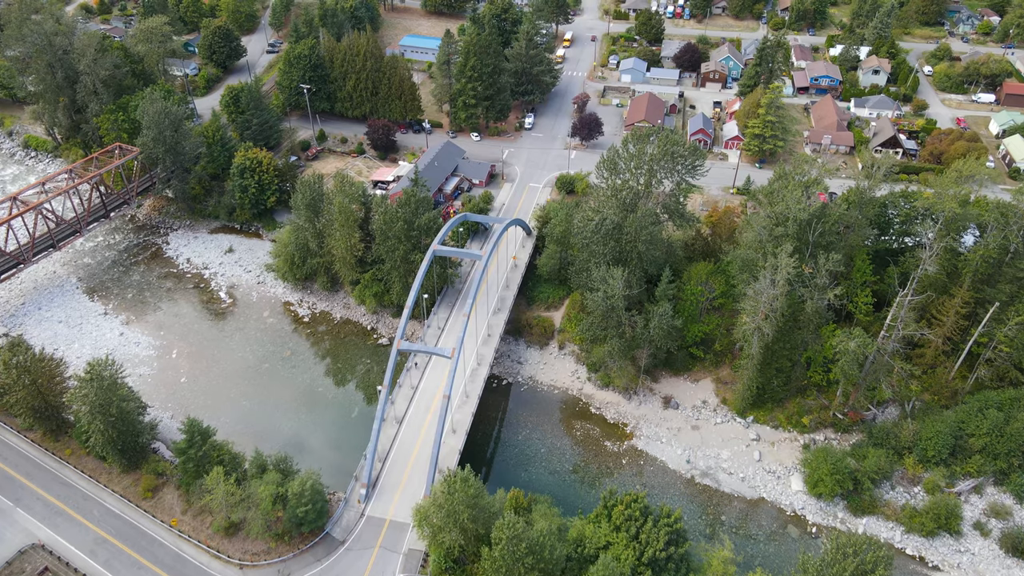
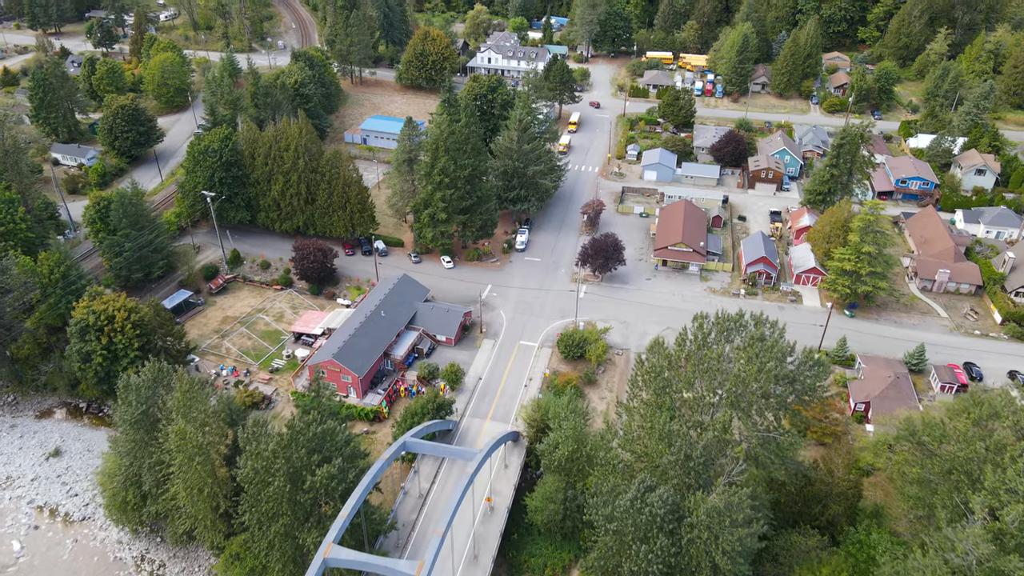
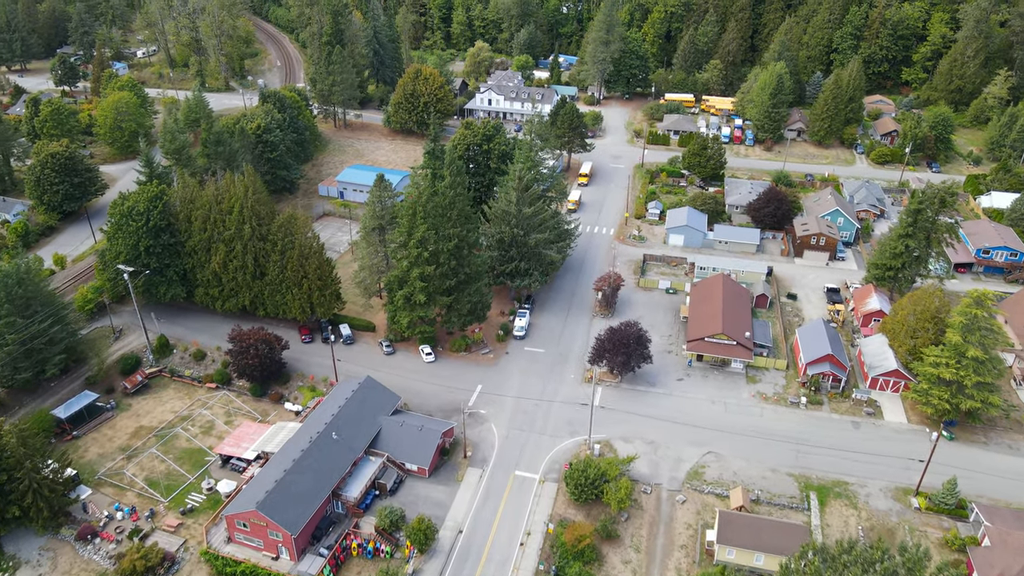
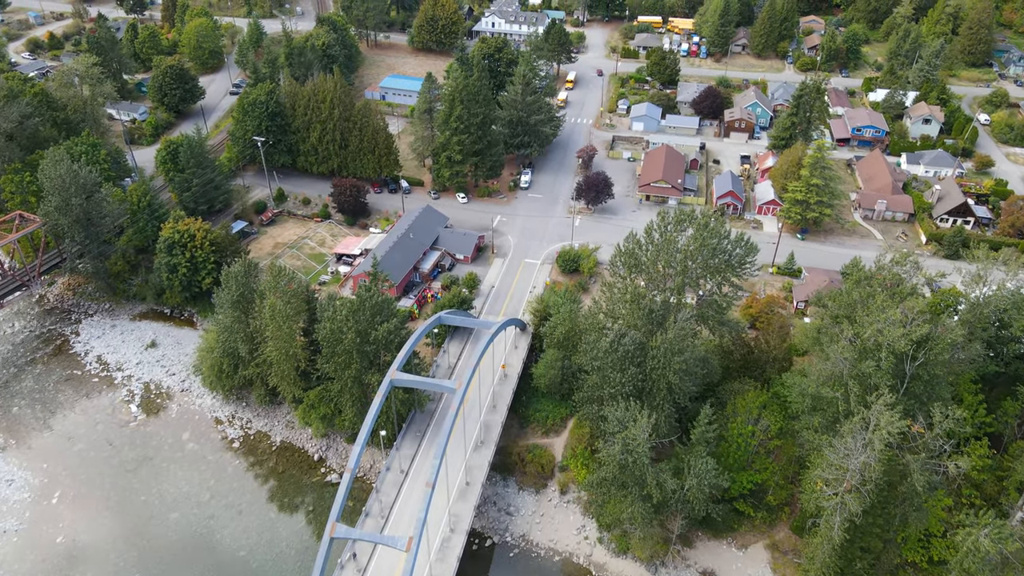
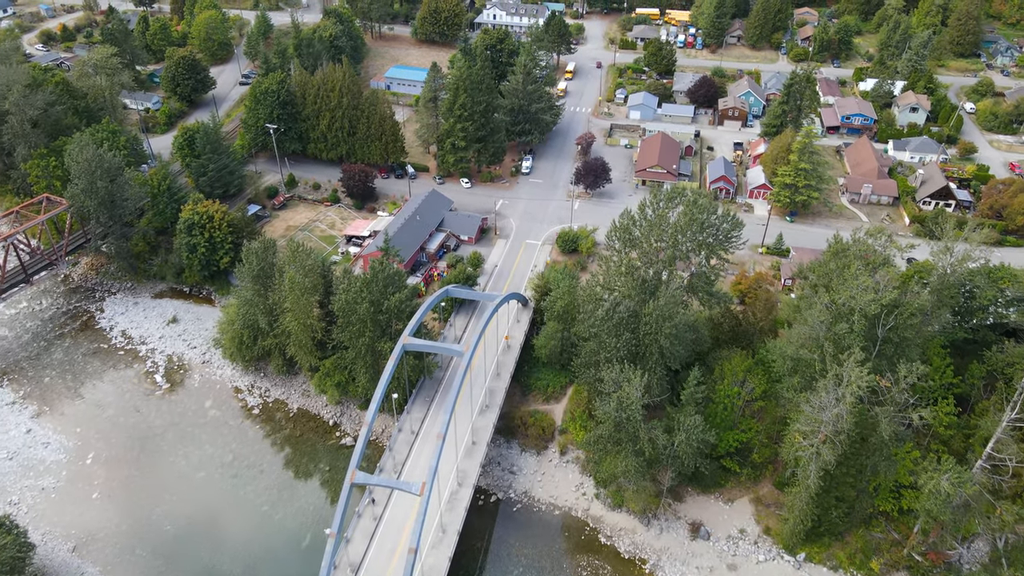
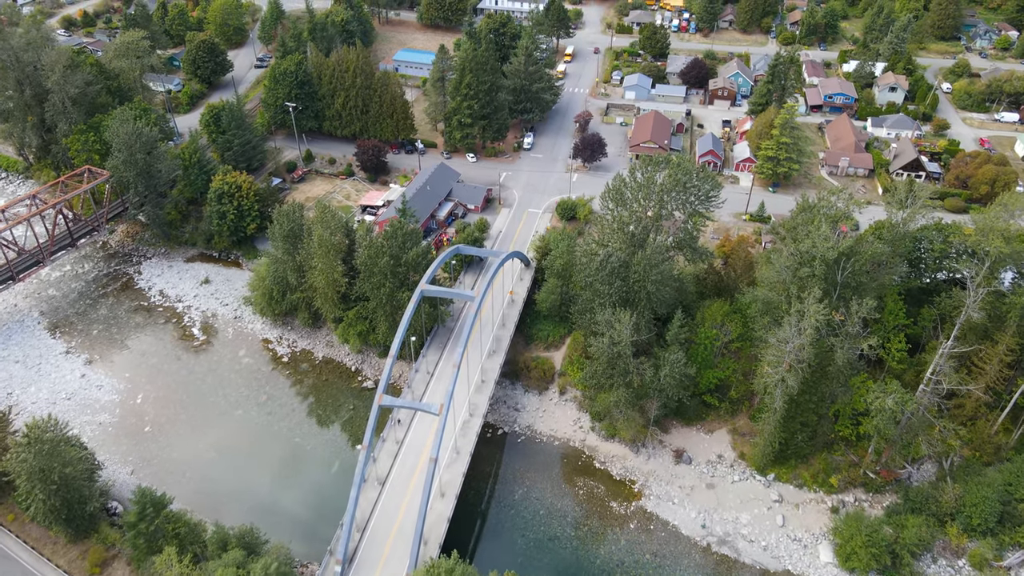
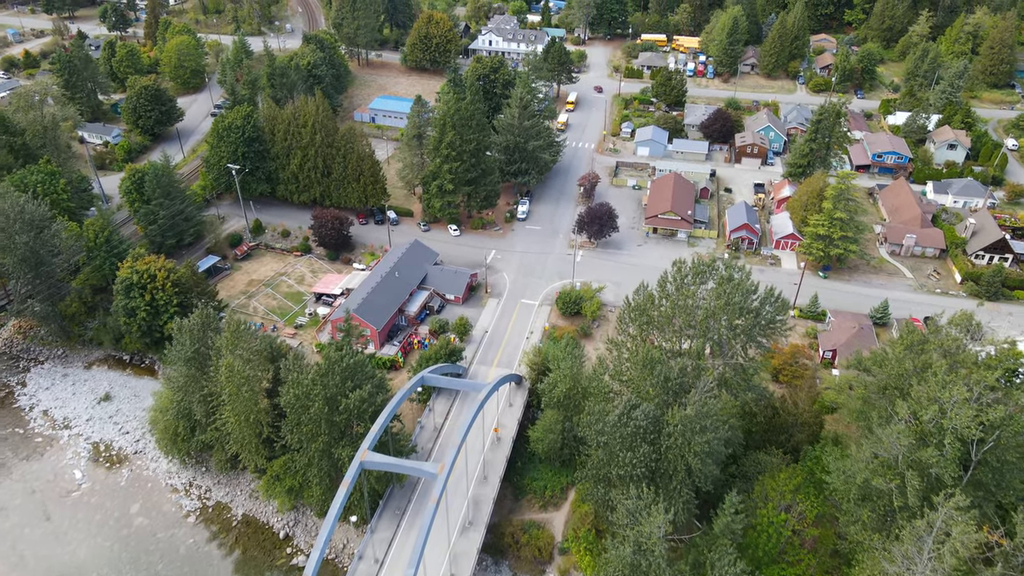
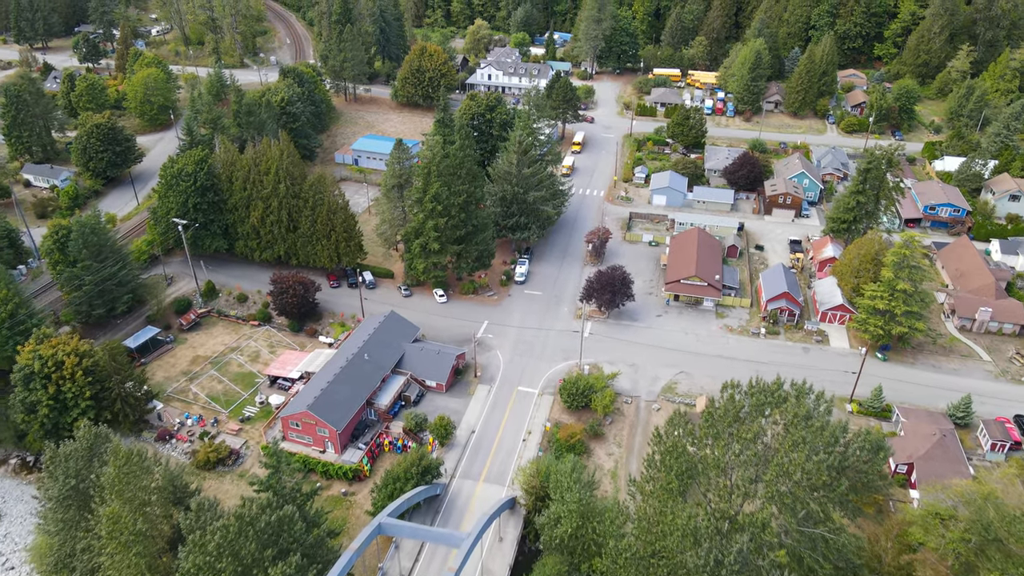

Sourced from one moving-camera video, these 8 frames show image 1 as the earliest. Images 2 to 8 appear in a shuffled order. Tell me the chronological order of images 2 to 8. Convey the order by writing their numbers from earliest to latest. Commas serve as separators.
6, 5, 4, 7, 2, 8, 3
